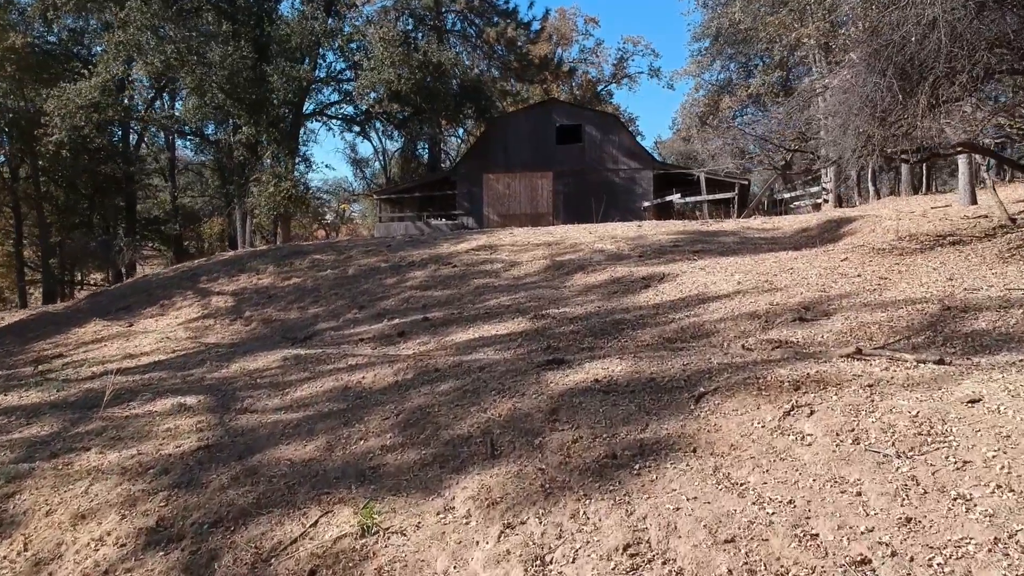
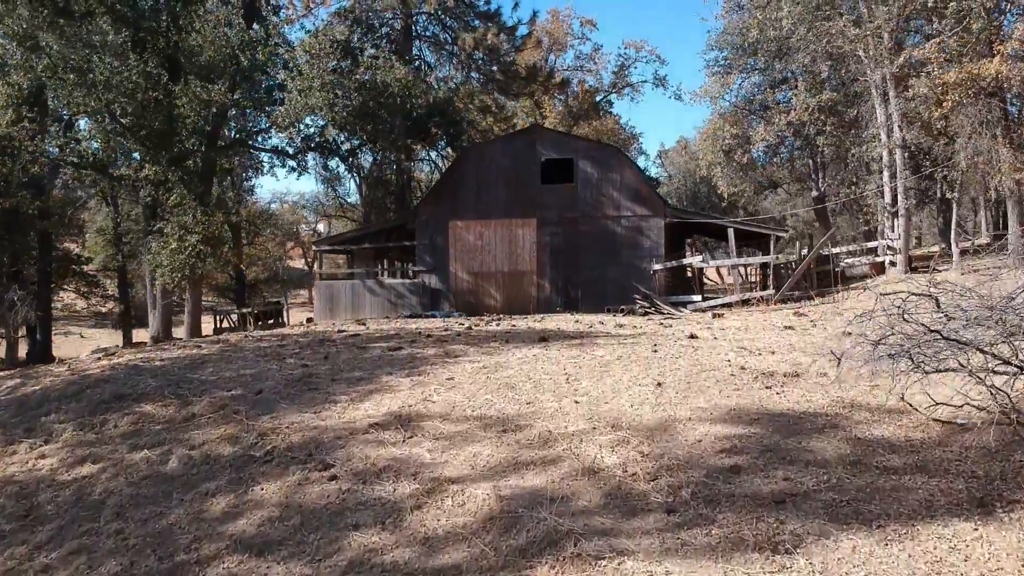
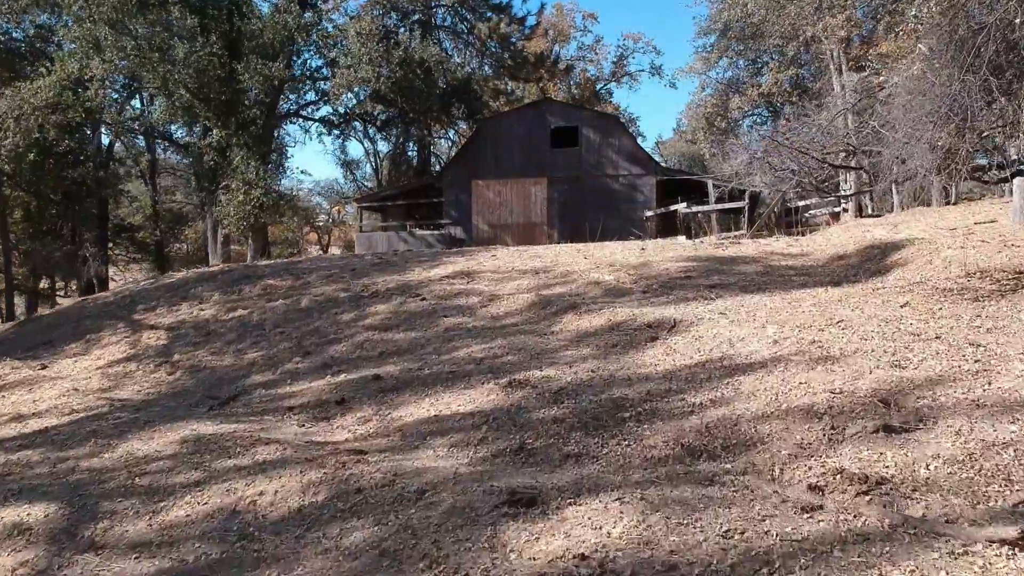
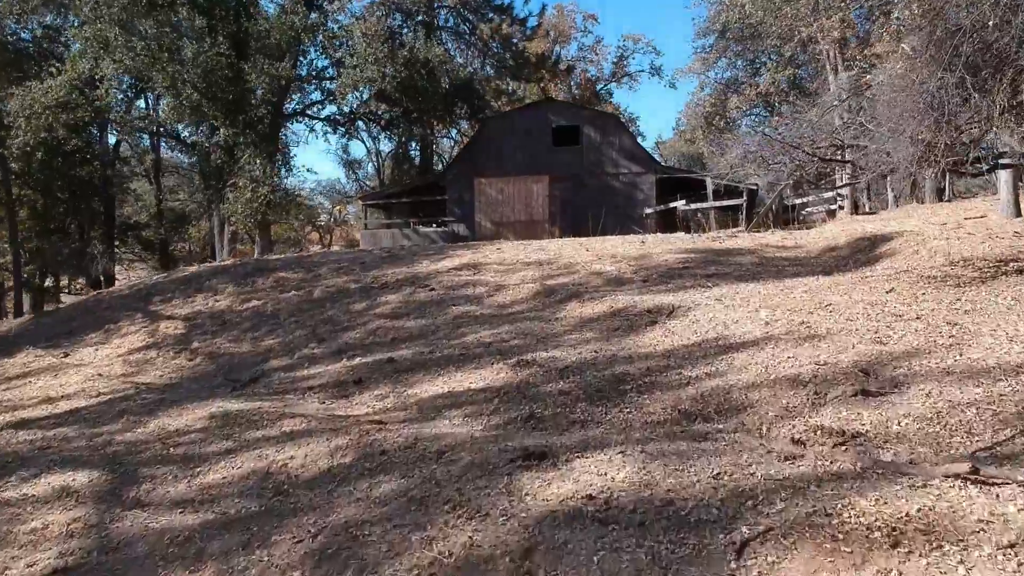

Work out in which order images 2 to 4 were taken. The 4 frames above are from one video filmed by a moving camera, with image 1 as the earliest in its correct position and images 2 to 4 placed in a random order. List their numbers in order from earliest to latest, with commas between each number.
4, 3, 2
